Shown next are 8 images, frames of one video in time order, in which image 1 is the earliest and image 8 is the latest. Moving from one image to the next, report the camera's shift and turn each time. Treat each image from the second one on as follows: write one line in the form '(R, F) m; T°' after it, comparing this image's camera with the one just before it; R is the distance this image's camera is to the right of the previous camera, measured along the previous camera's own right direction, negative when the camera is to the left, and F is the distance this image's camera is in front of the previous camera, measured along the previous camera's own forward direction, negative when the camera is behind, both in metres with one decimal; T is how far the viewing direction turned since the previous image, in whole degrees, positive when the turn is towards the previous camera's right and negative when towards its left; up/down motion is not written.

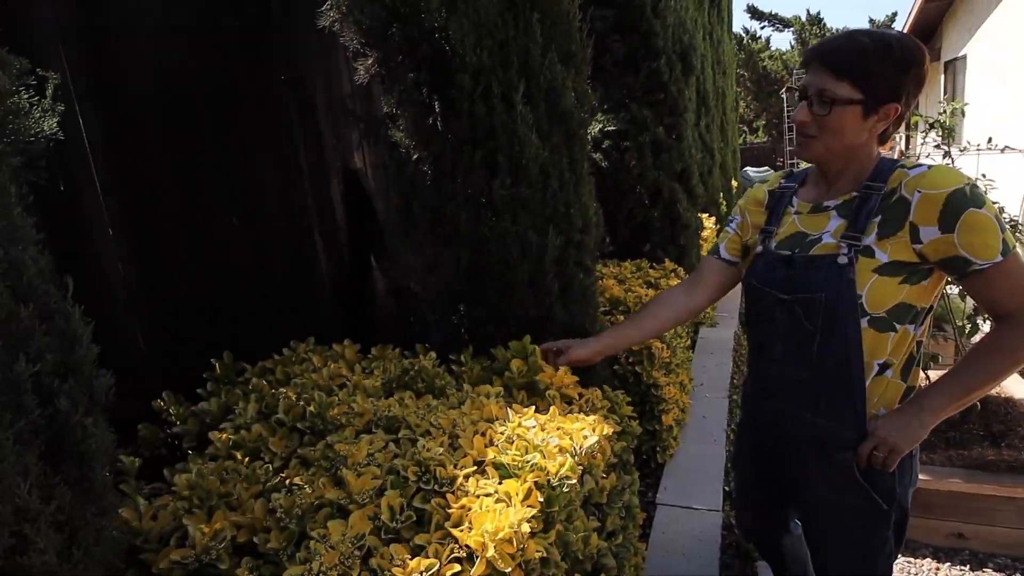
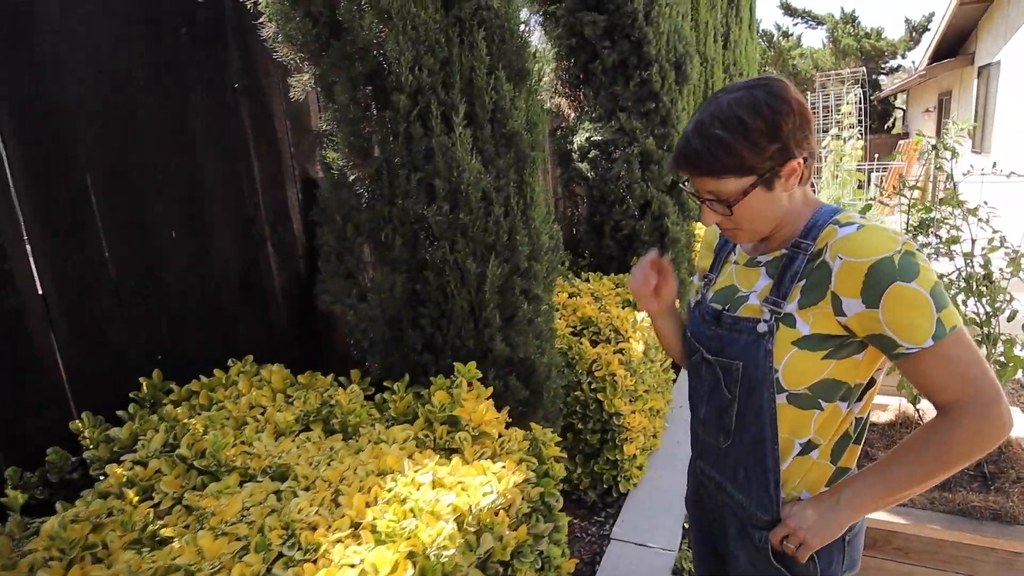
(+0.3, +0.1) m; -2°
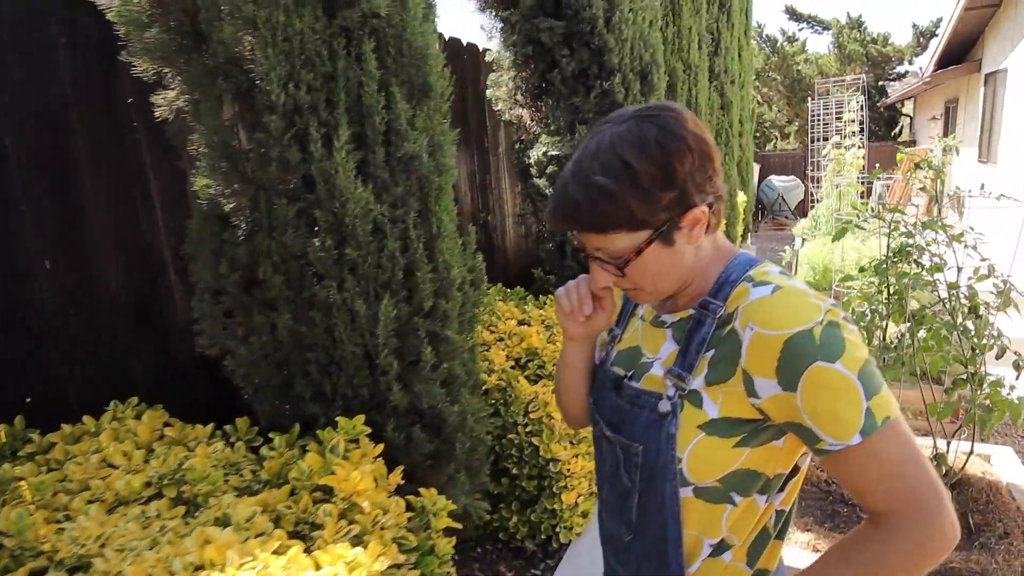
(+0.3, +0.2) m; -1°
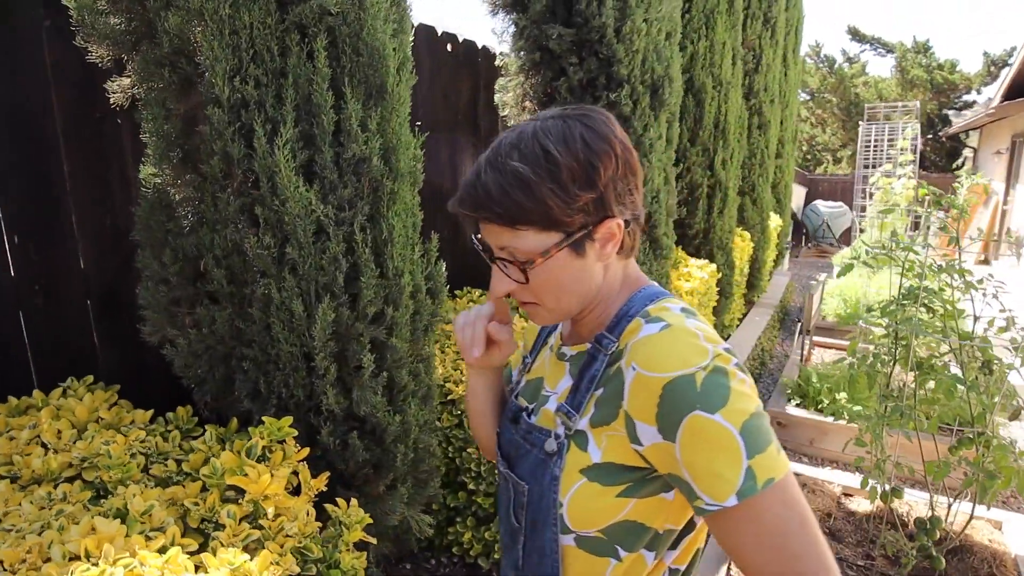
(+0.3, +0.1) m; -4°
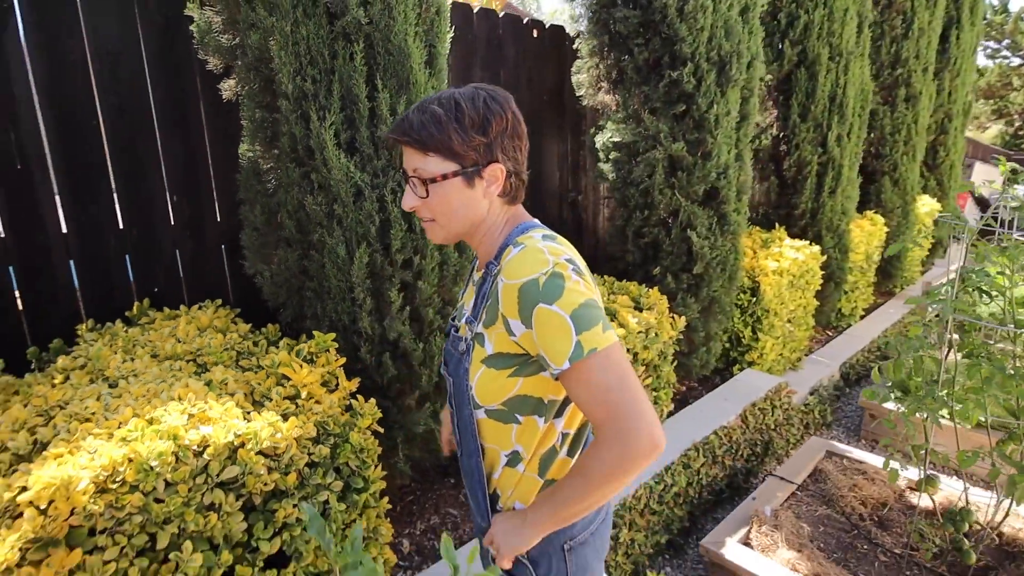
(+0.6, -0.3) m; -15°
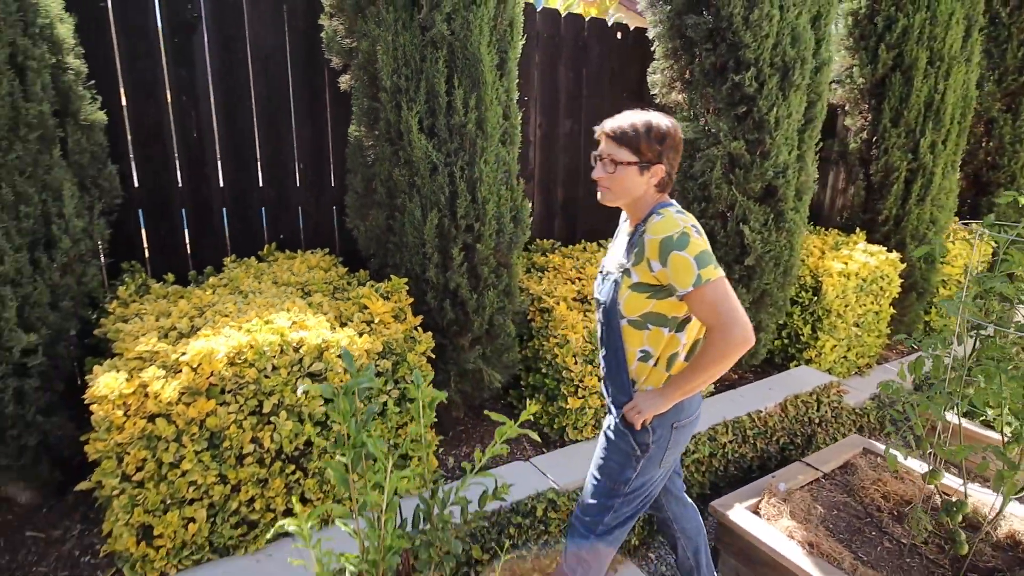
(+0.3, -0.4) m; -10°
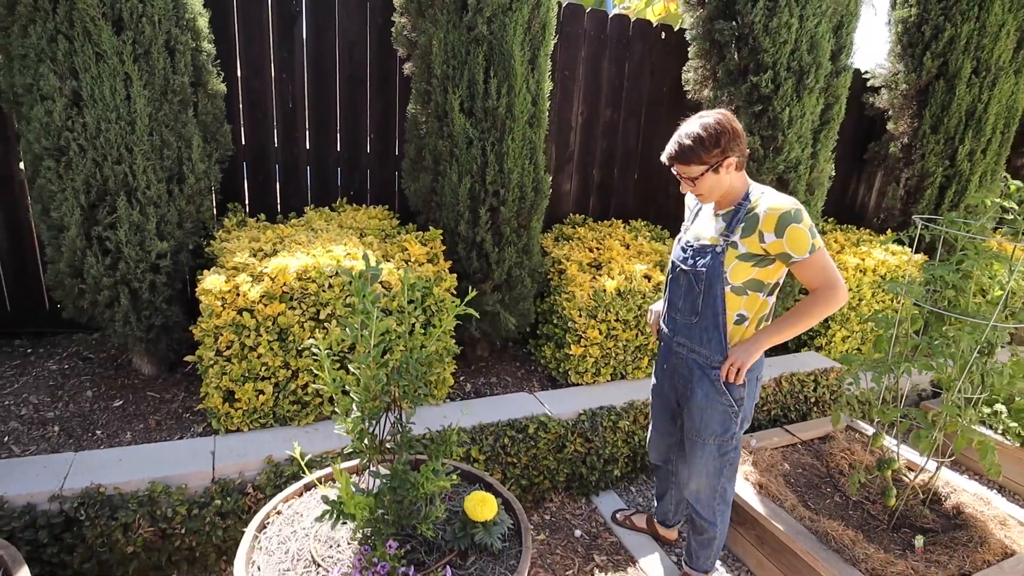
(+0.4, -0.5) m; -8°
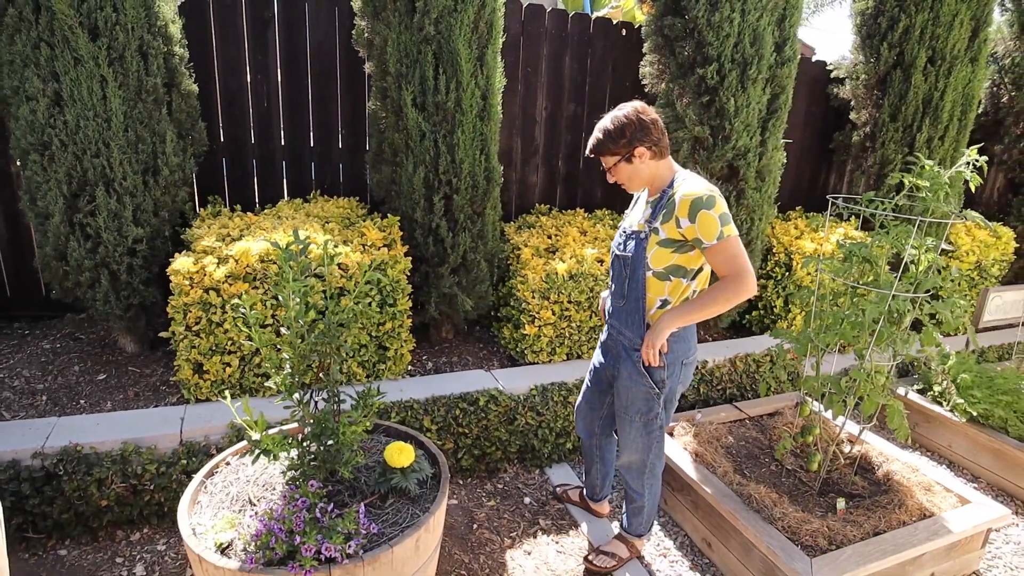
(+0.4, -0.2) m; -2°
